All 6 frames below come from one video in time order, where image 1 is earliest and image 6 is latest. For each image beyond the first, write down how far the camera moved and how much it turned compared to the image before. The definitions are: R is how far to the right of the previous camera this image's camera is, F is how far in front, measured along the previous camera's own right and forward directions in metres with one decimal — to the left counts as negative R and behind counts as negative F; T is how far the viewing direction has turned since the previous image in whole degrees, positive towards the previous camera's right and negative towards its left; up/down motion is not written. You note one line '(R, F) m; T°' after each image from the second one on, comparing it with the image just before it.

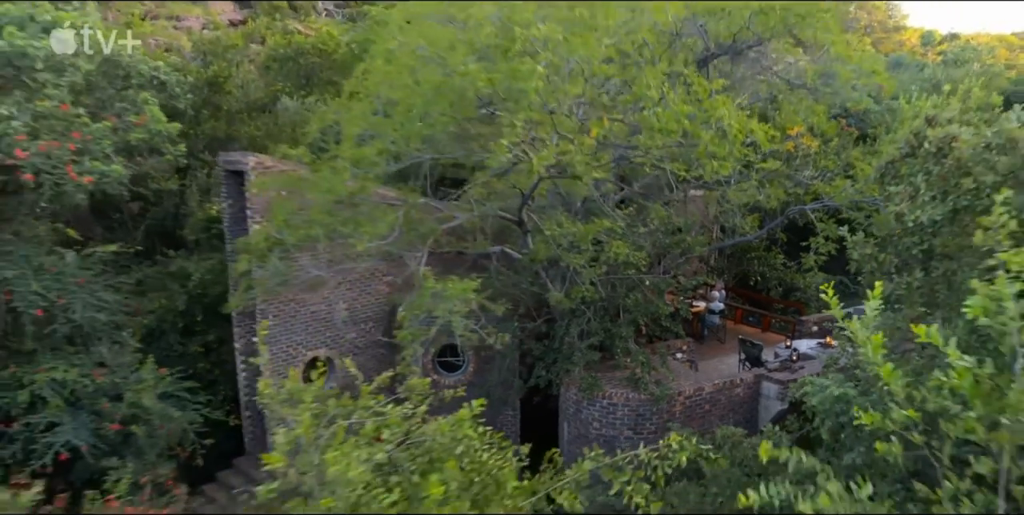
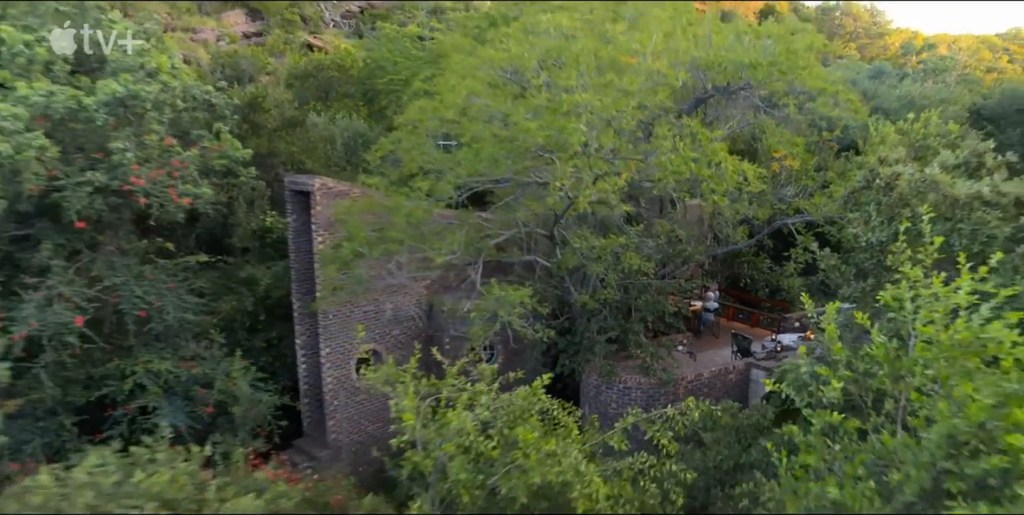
(-0.5, -1.5) m; +1°
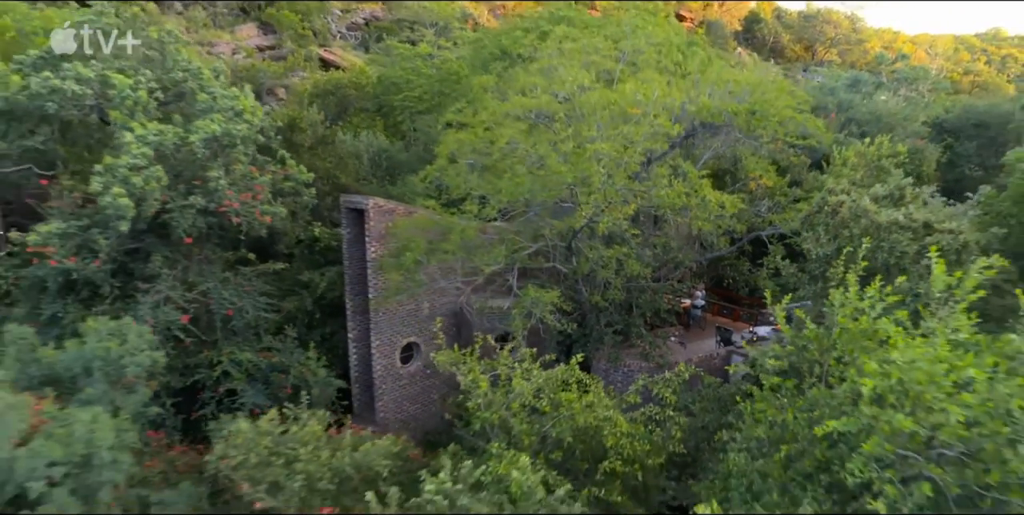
(-0.6, -1.9) m; +1°
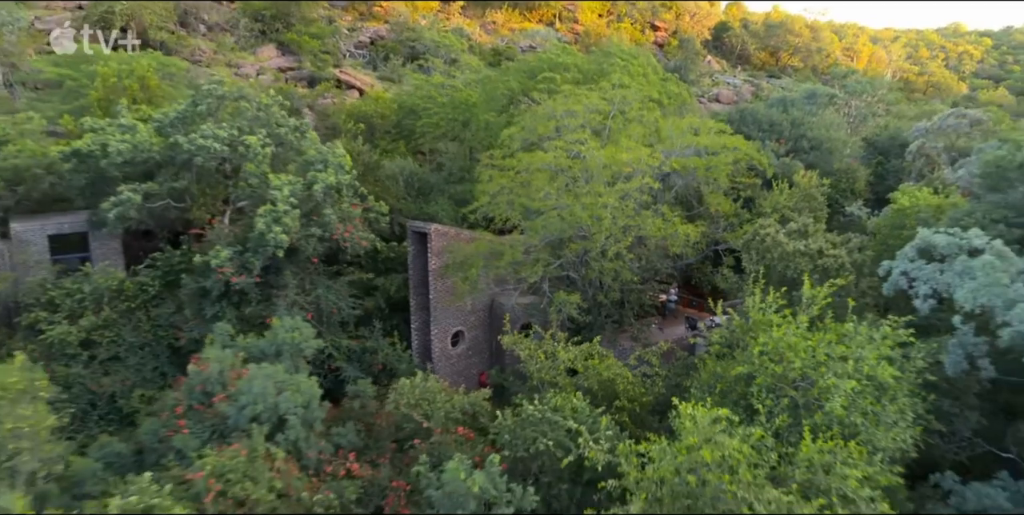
(-1.1, -4.2) m; +2°
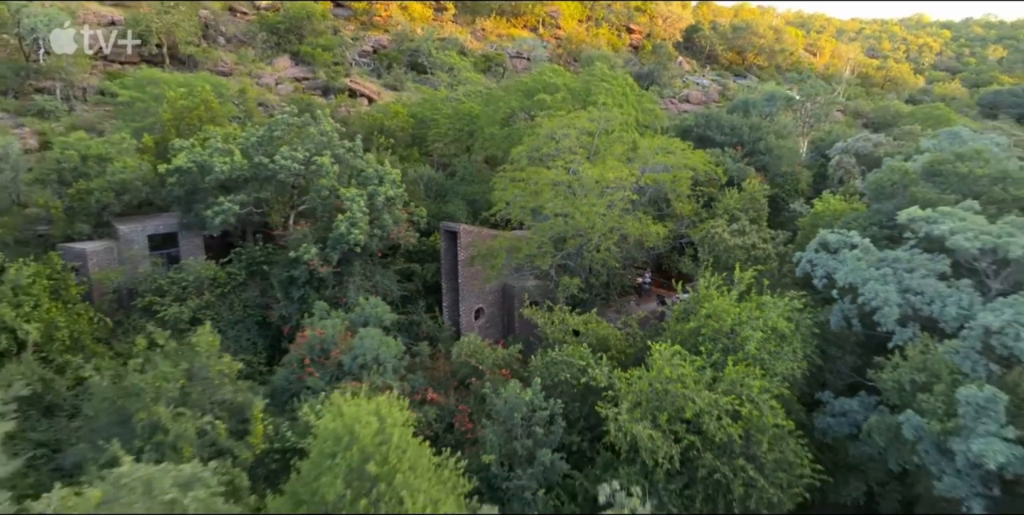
(-1.0, -4.5) m; +2°
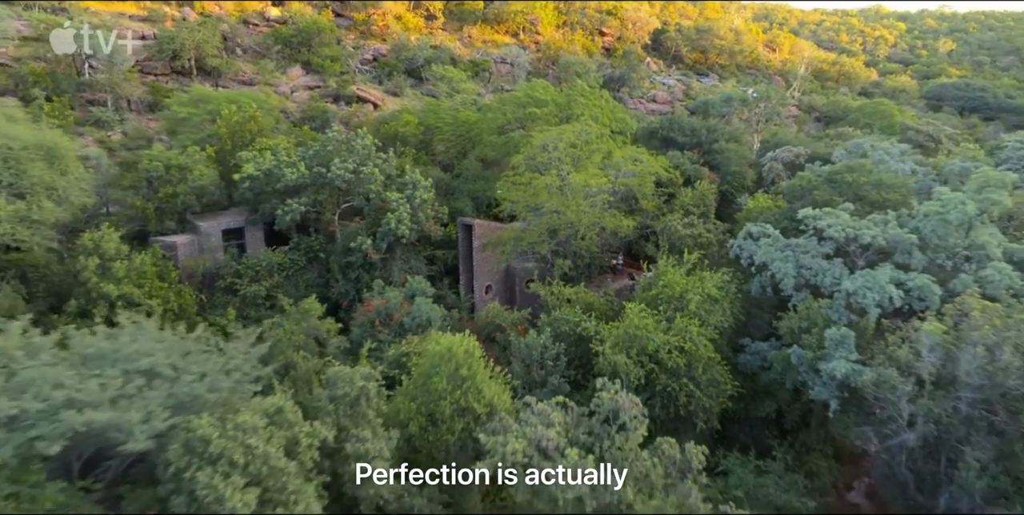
(-1.2, -5.6) m; +2°
